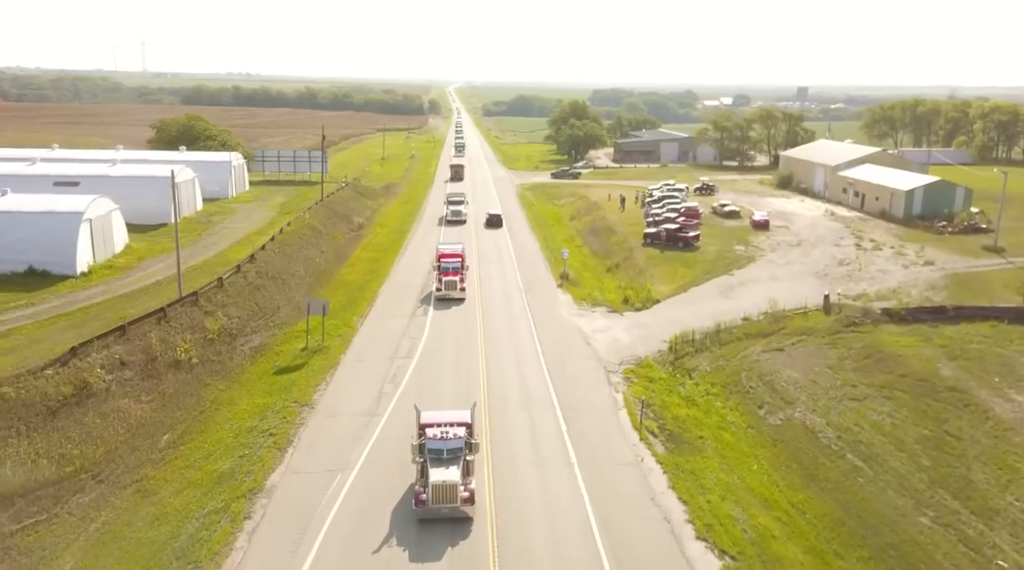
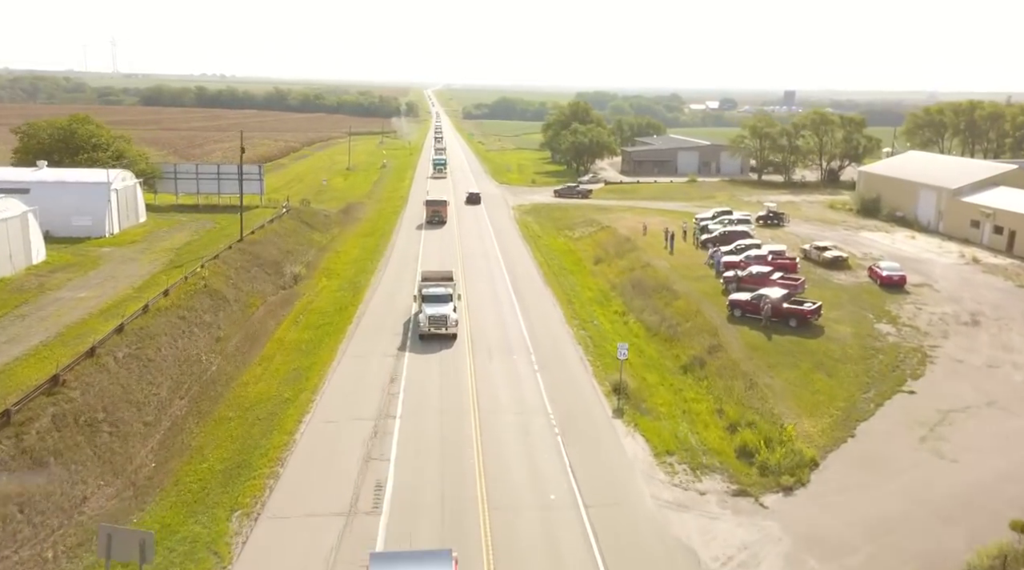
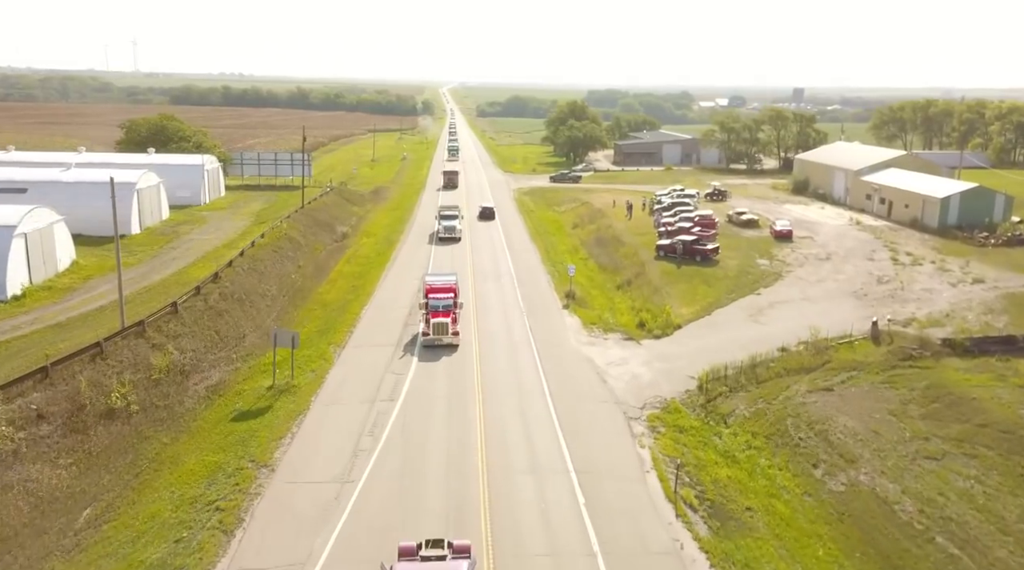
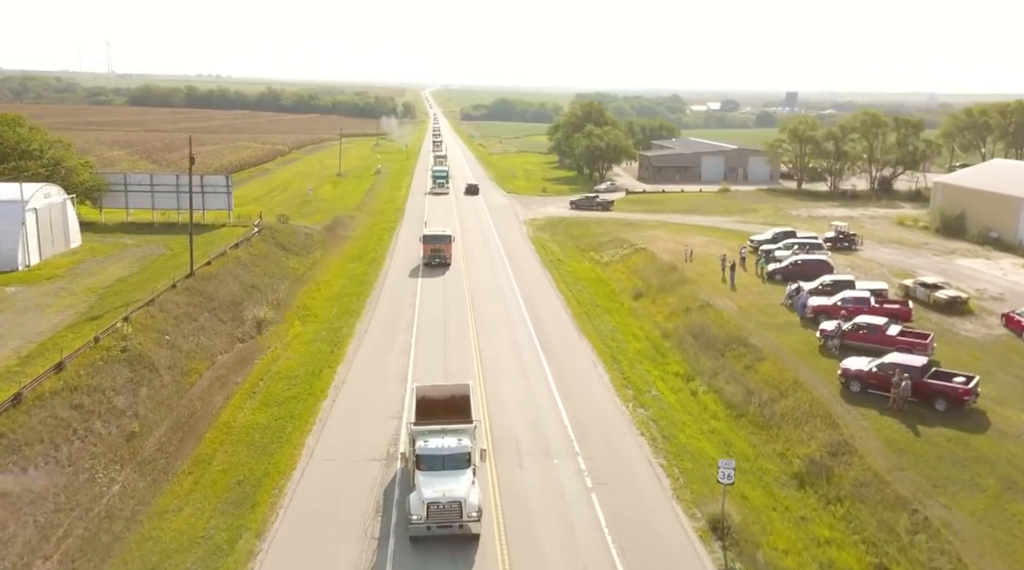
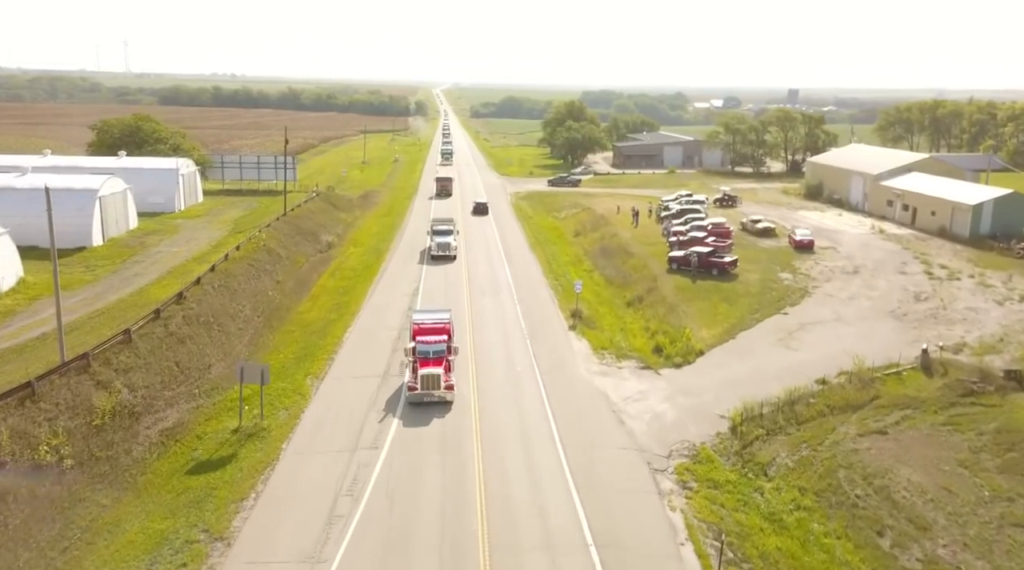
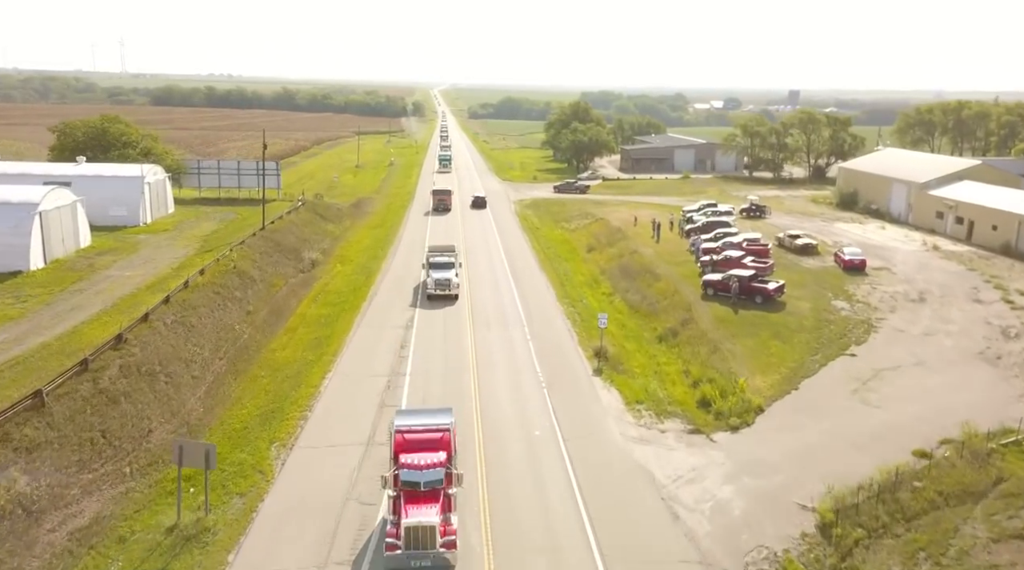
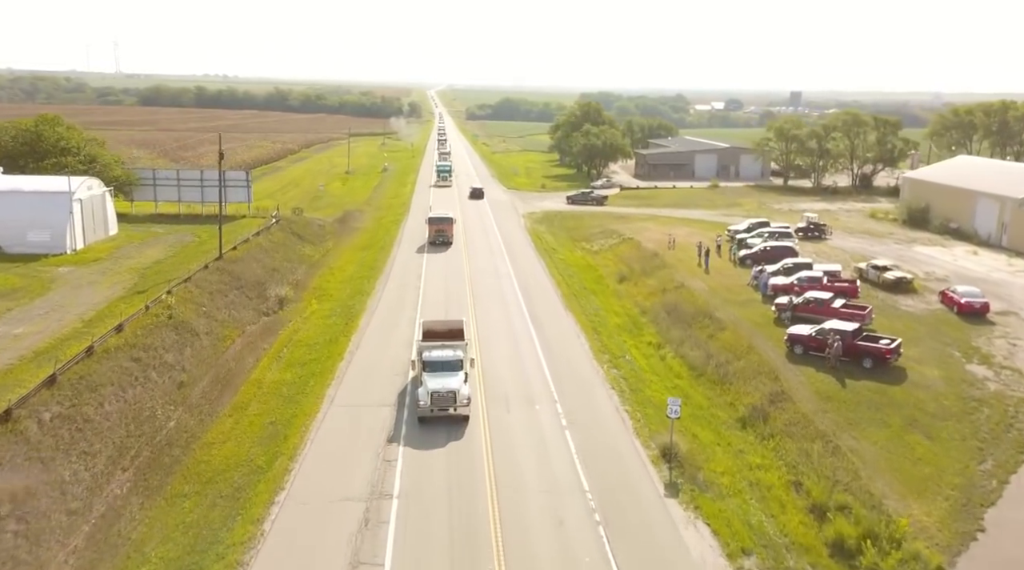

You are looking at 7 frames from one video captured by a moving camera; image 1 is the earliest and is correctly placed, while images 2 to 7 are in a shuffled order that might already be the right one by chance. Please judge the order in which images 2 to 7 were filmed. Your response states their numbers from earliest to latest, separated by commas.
3, 5, 6, 2, 7, 4
